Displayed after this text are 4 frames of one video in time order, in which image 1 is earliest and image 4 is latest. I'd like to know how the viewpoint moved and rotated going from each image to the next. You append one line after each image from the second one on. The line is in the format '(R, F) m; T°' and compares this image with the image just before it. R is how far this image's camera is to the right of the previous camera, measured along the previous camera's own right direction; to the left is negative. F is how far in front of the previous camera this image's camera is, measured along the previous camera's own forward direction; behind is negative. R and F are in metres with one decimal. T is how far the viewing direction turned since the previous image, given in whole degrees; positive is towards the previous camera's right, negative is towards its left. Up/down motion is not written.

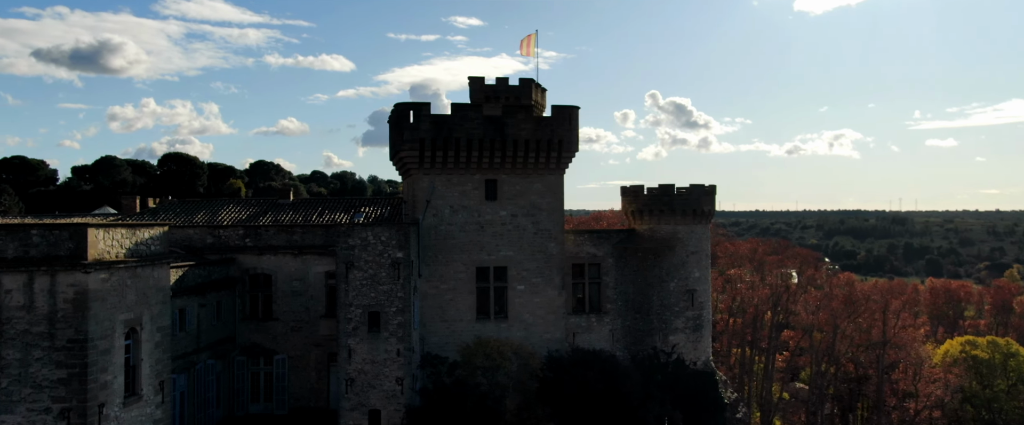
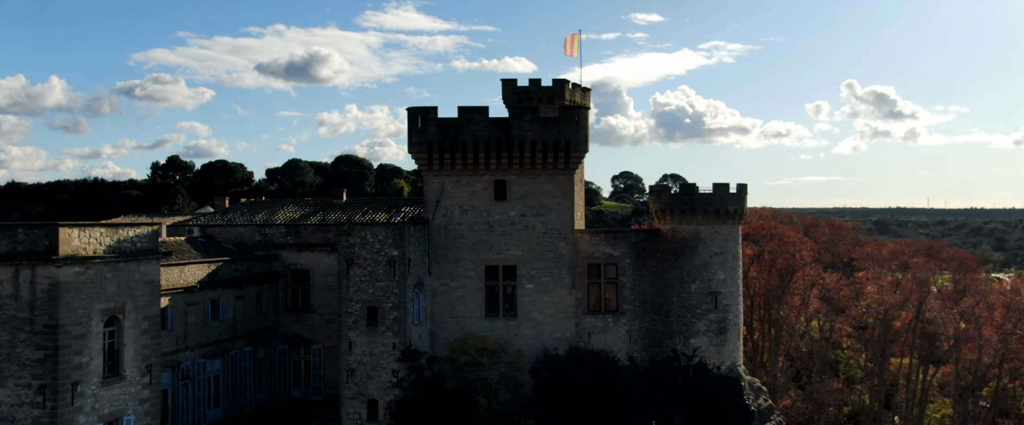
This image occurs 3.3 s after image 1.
(+6.2, +0.2) m; -14°
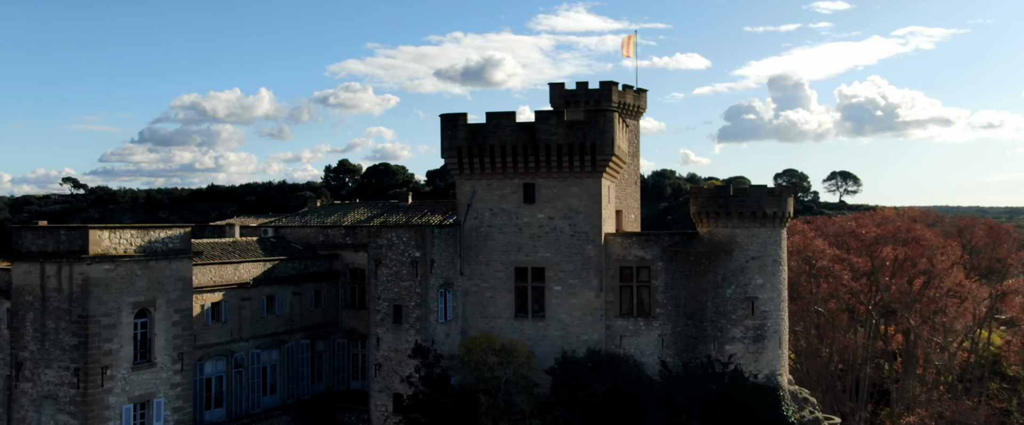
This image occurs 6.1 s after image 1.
(+5.2, +0.1) m; -13°
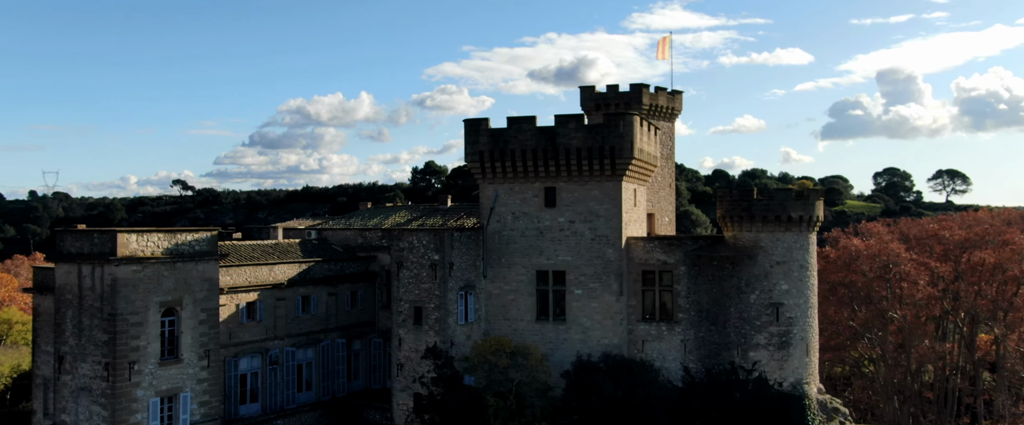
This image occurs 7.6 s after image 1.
(+2.6, 0.0) m; -7°
